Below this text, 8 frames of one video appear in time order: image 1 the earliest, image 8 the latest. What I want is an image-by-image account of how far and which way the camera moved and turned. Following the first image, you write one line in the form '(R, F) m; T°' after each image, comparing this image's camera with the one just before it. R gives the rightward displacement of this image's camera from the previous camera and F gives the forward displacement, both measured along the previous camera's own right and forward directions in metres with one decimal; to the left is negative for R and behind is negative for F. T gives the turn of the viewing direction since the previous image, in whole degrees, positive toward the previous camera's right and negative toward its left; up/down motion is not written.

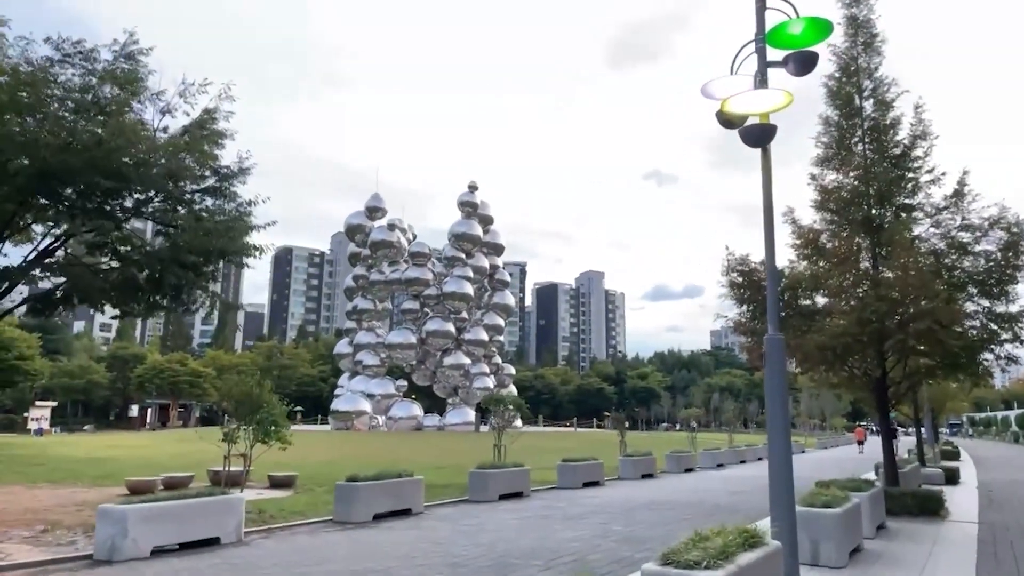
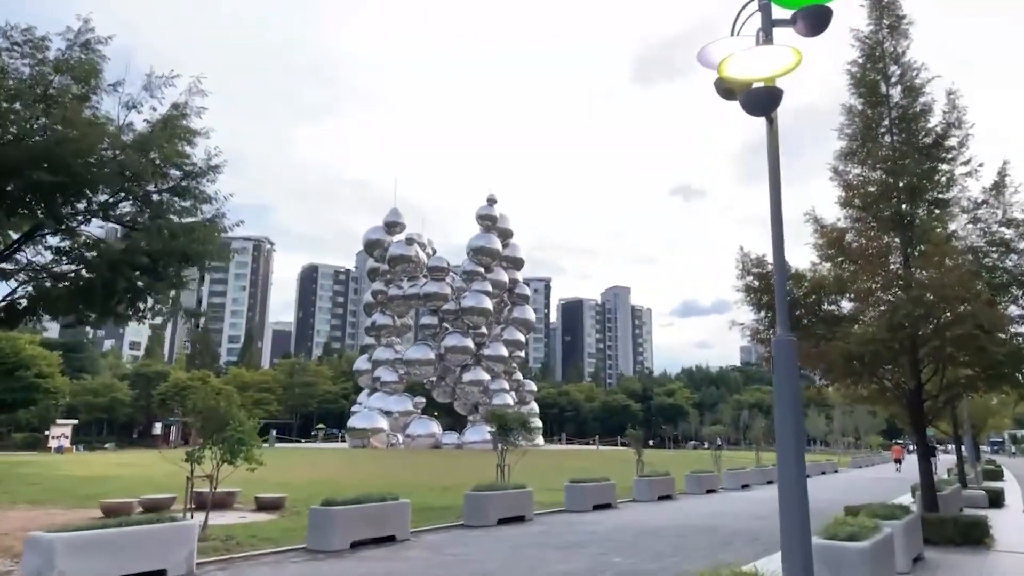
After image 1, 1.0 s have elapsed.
(+0.6, +1.1) m; -2°
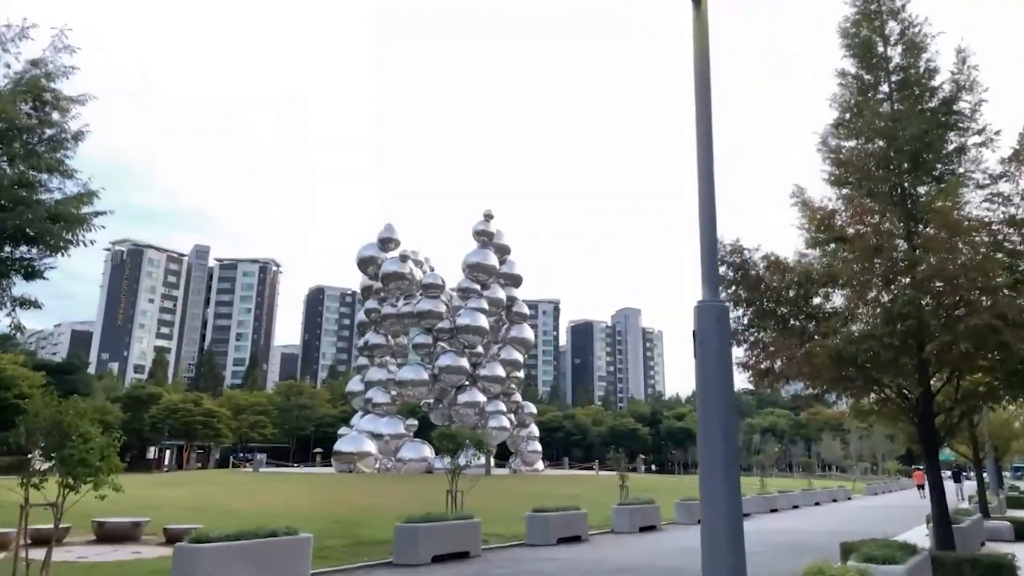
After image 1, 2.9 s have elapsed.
(+1.2, +2.1) m; -1°
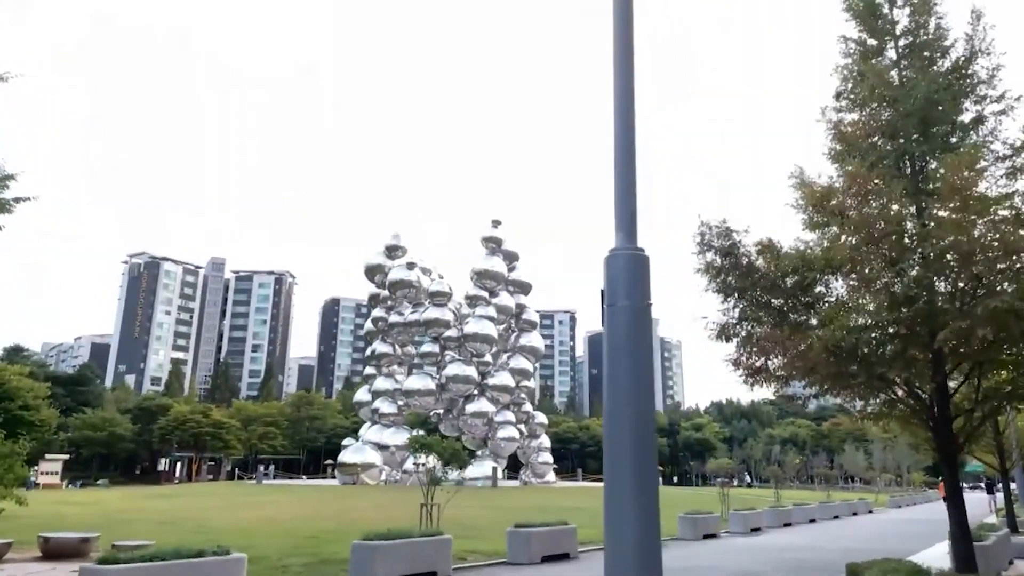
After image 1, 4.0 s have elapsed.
(+0.7, +1.1) m; -1°
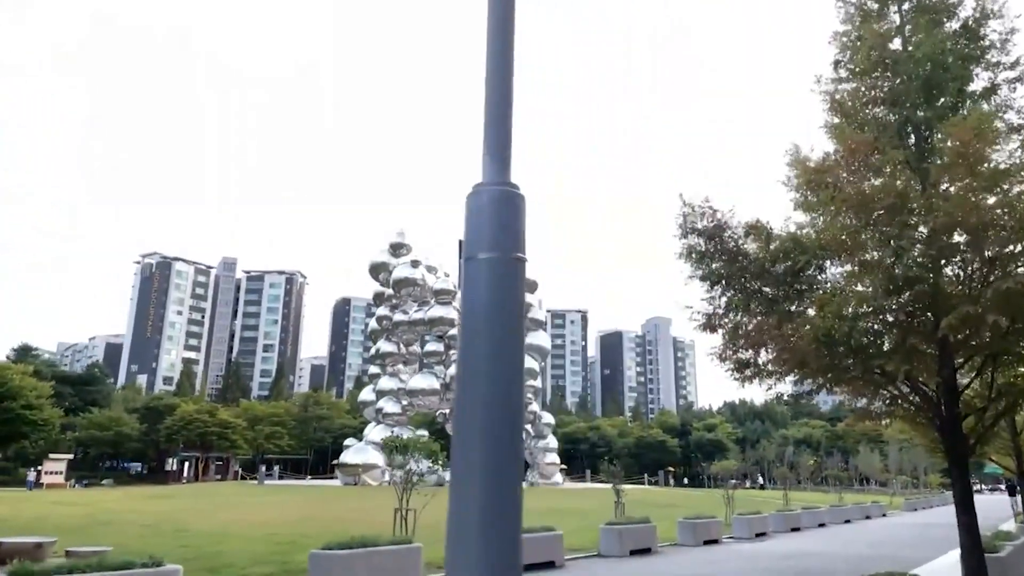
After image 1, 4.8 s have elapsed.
(+0.6, +0.9) m; -1°
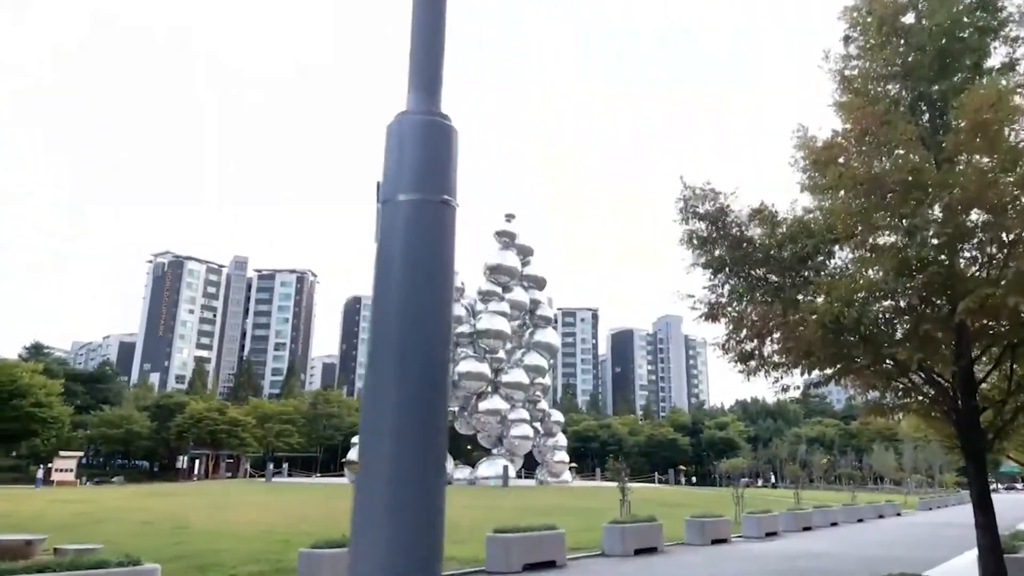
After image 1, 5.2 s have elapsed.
(+0.2, +0.4) m; -1°
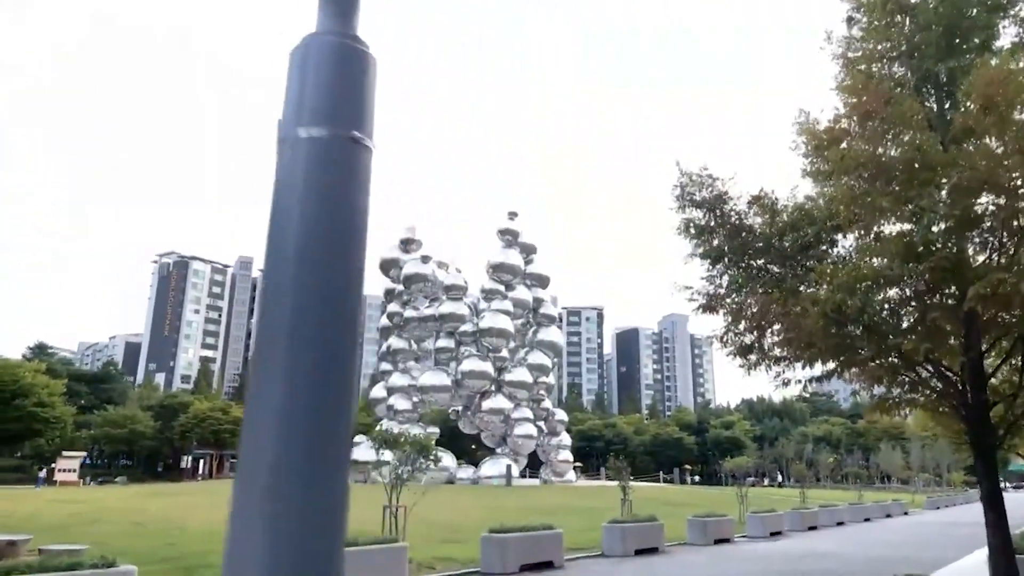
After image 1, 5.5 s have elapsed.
(+0.2, +0.3) m; 0°
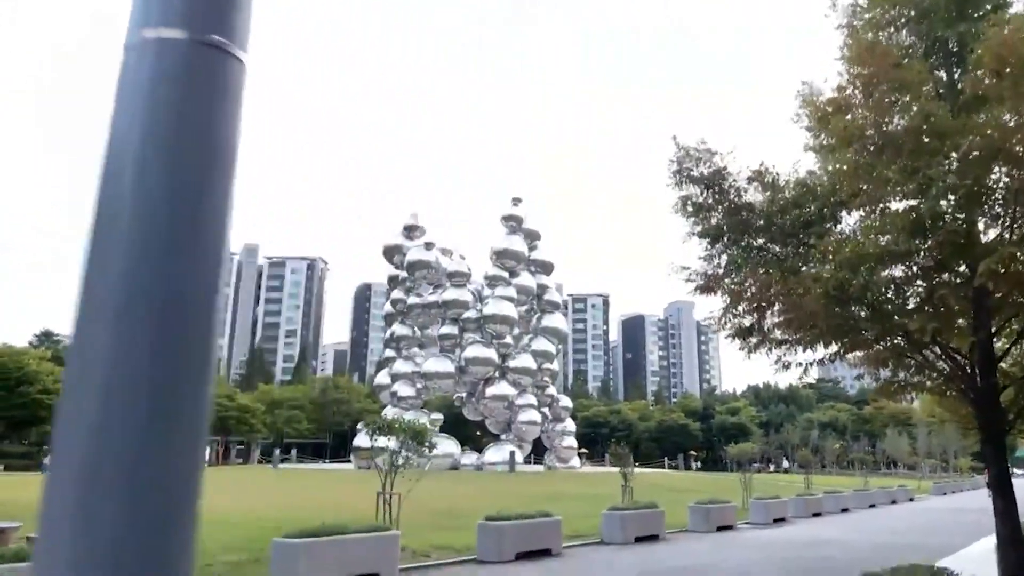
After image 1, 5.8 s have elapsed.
(+0.2, +0.3) m; 0°
